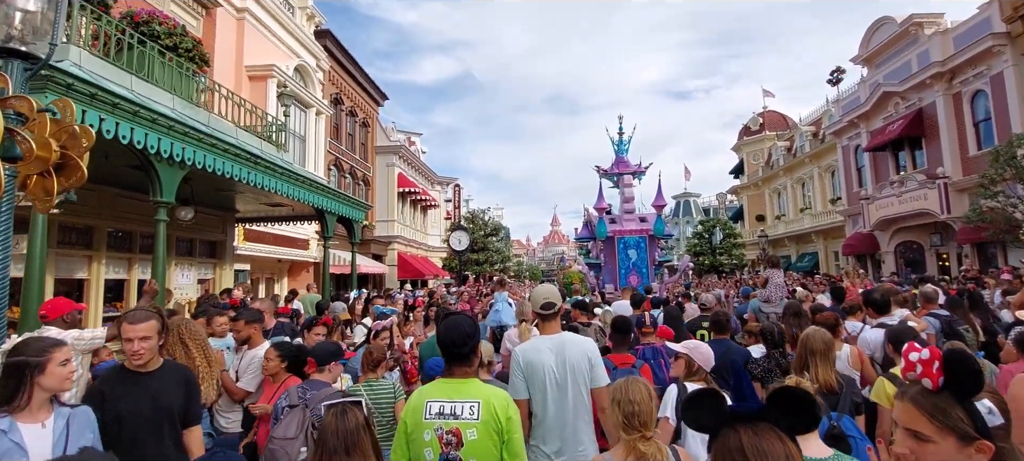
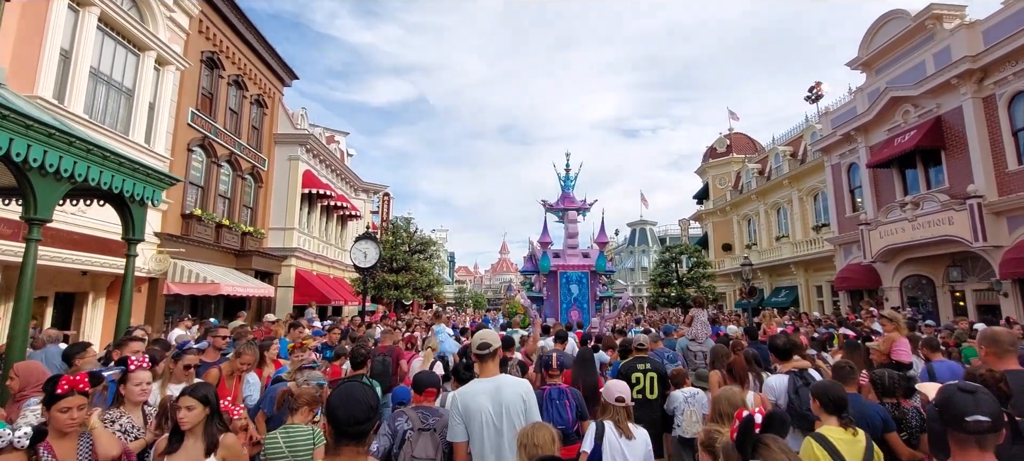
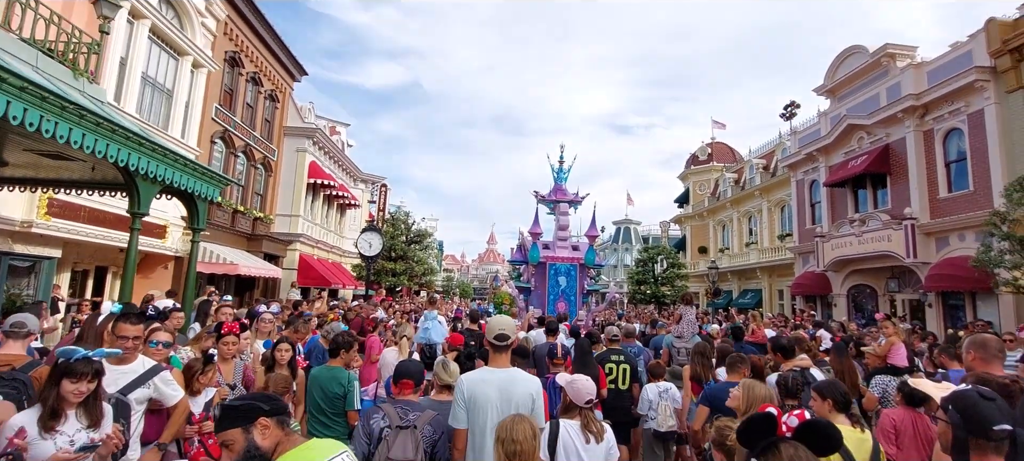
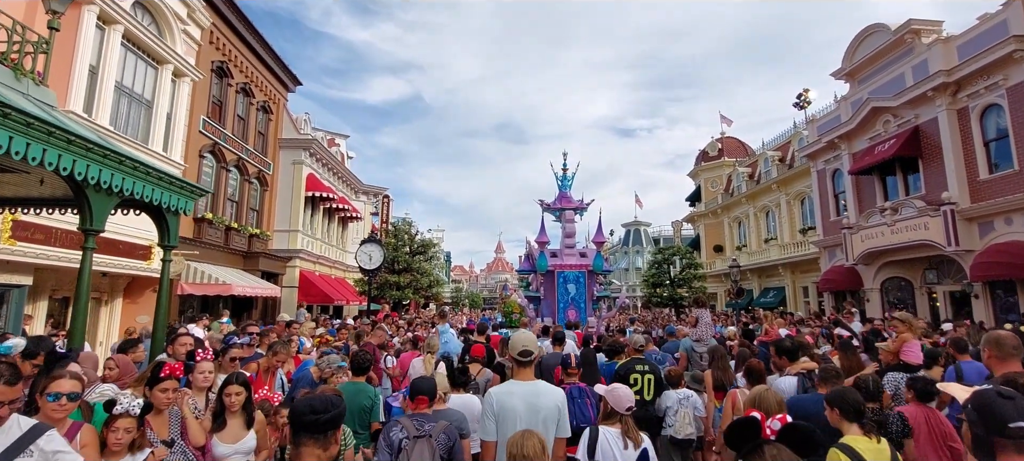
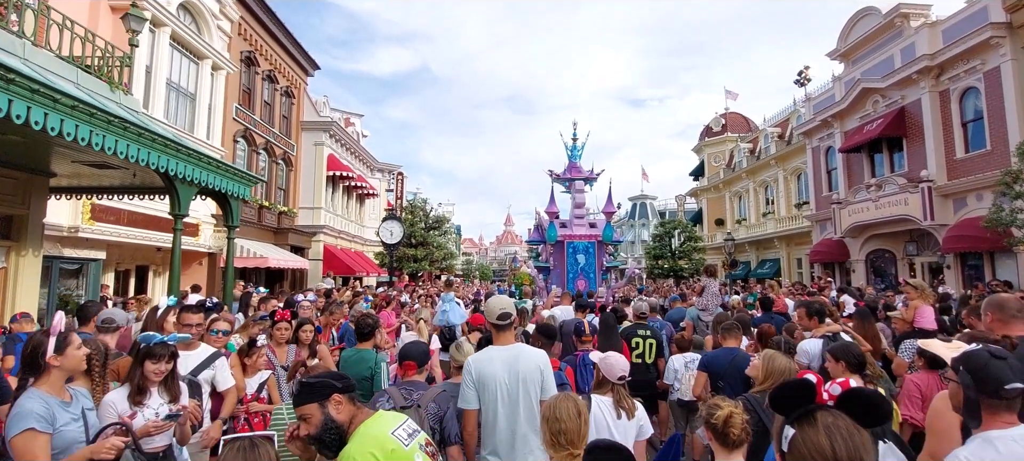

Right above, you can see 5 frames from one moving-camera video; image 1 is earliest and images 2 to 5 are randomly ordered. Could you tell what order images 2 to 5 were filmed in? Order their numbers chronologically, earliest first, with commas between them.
5, 3, 4, 2
